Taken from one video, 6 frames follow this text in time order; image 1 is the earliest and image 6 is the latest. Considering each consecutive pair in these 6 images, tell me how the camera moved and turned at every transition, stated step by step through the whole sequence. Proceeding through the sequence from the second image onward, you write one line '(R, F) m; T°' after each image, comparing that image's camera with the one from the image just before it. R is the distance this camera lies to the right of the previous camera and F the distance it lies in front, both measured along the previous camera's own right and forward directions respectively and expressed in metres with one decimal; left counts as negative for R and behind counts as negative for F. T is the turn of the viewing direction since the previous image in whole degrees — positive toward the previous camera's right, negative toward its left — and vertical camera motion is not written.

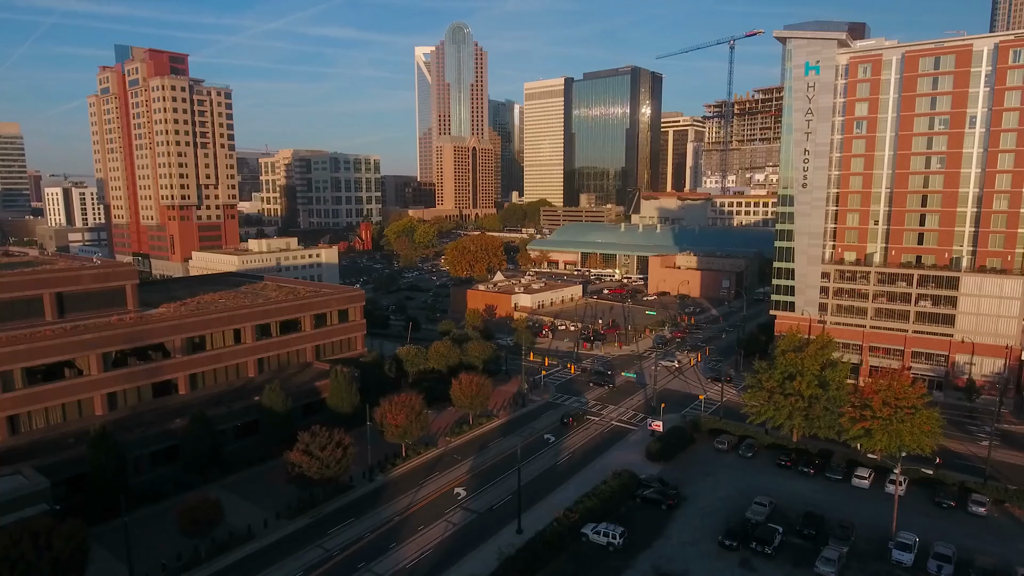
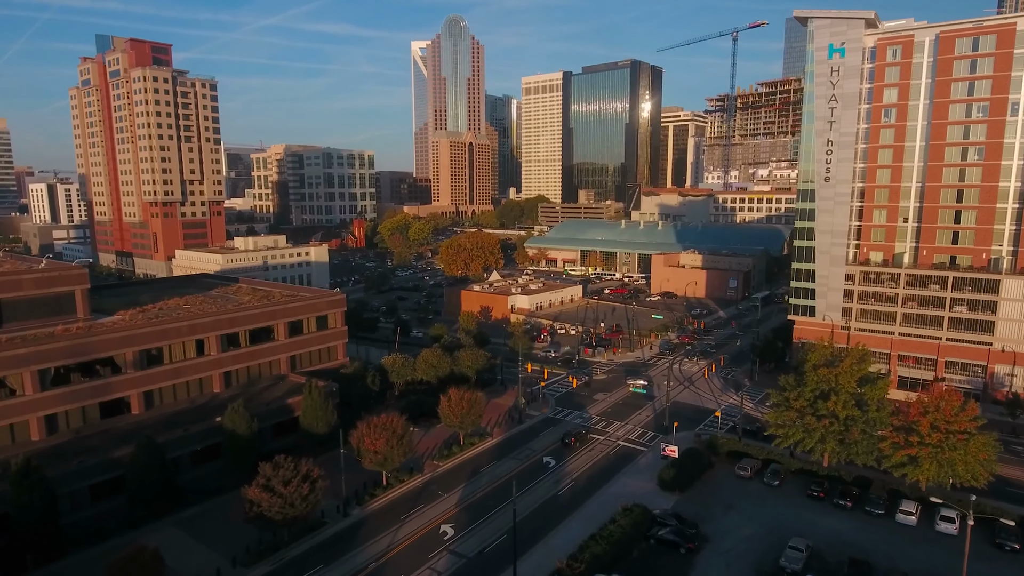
(+0.1, +3.6) m; 0°
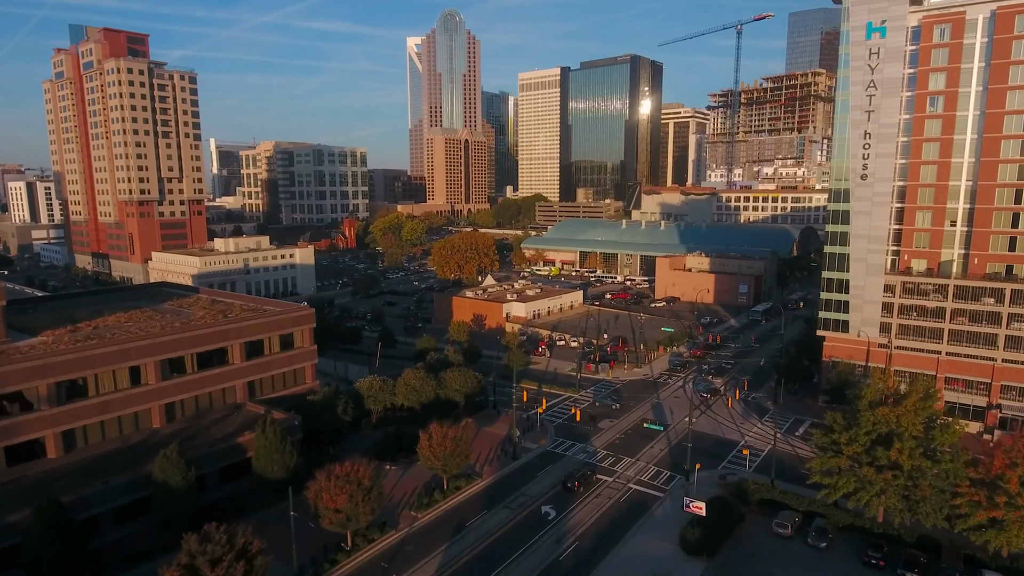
(+0.2, +4.8) m; 0°
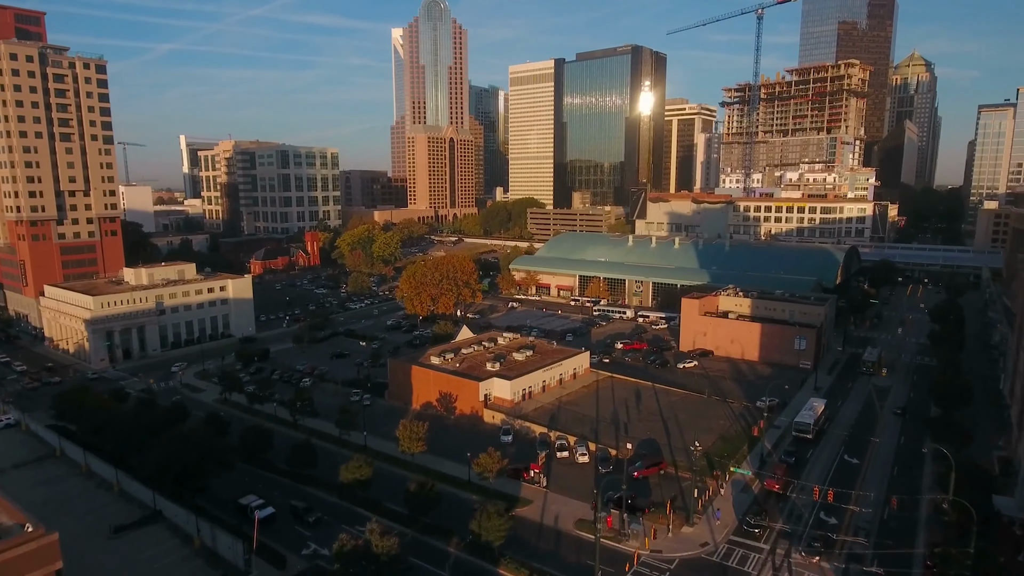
(+0.7, +17.1) m; +1°
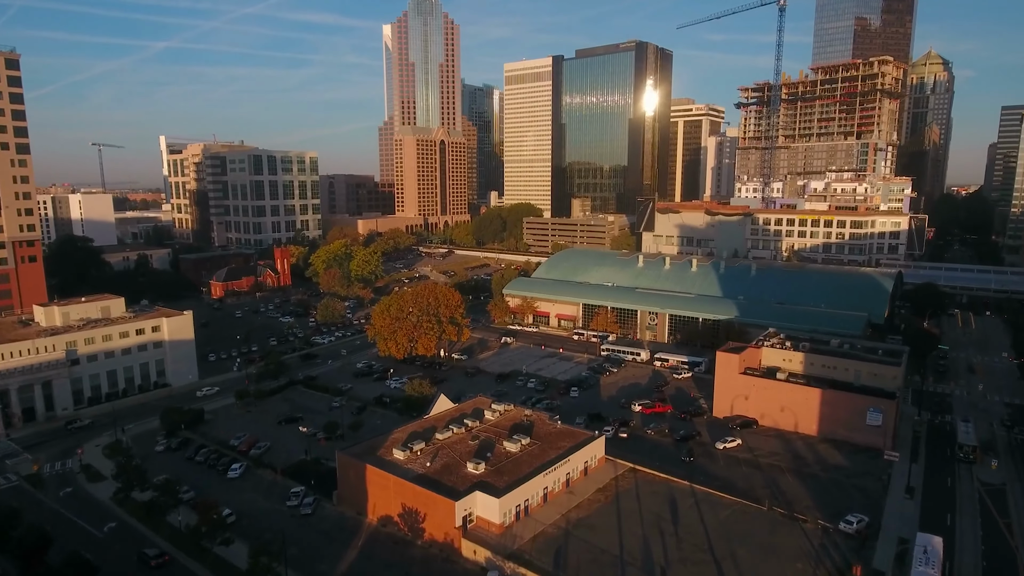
(+0.3, +11.9) m; 0°
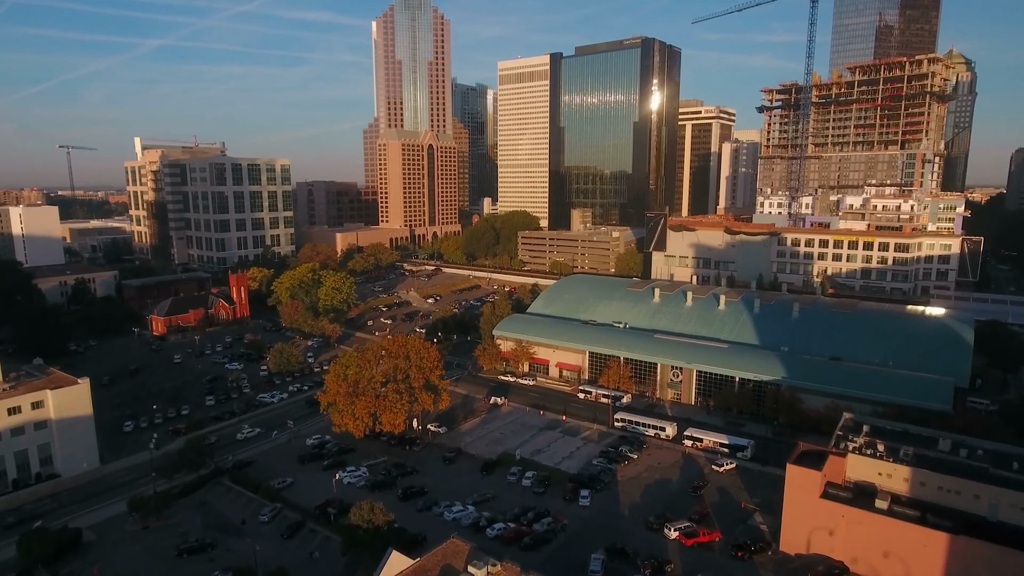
(+0.4, +13.5) m; 0°
